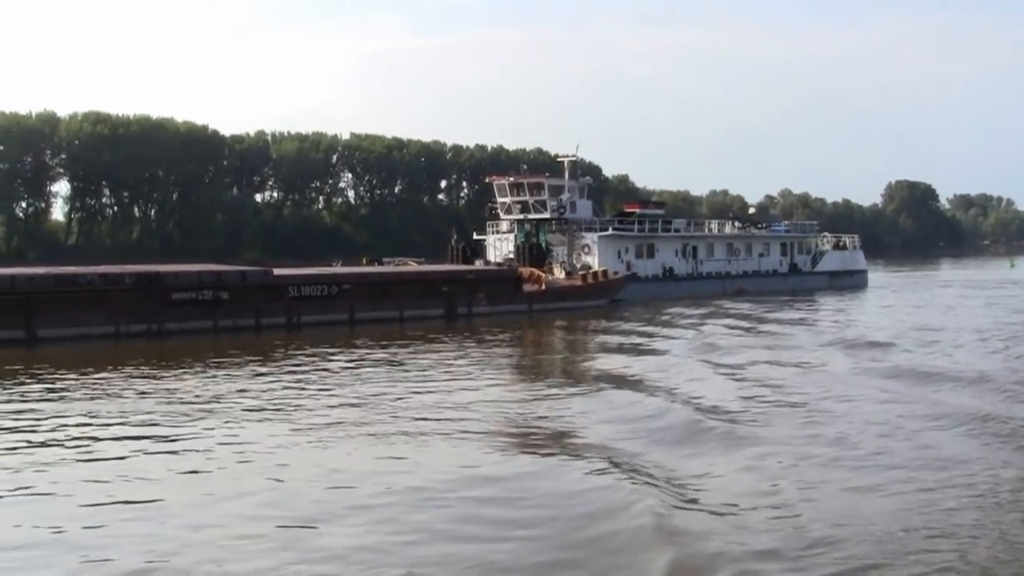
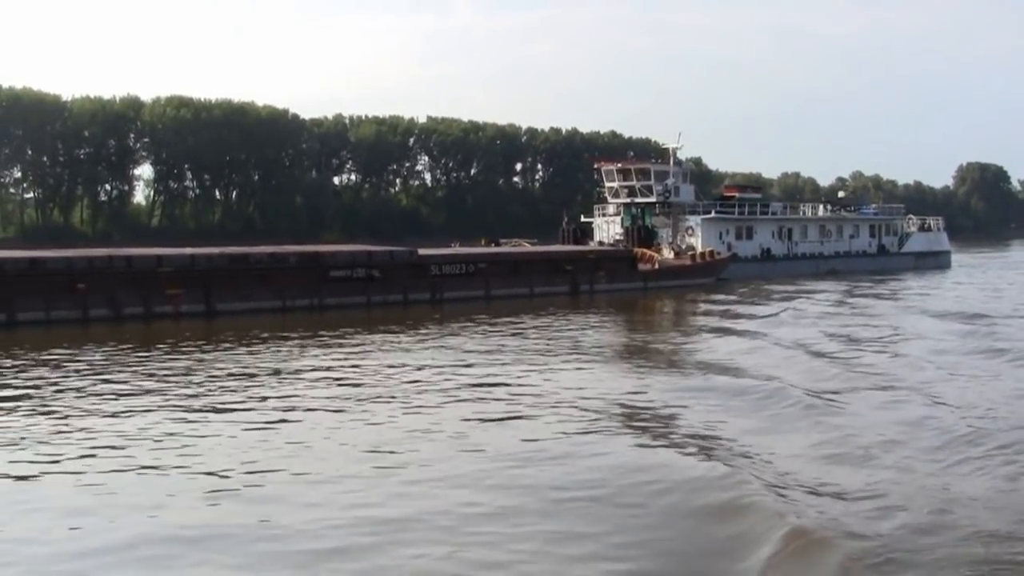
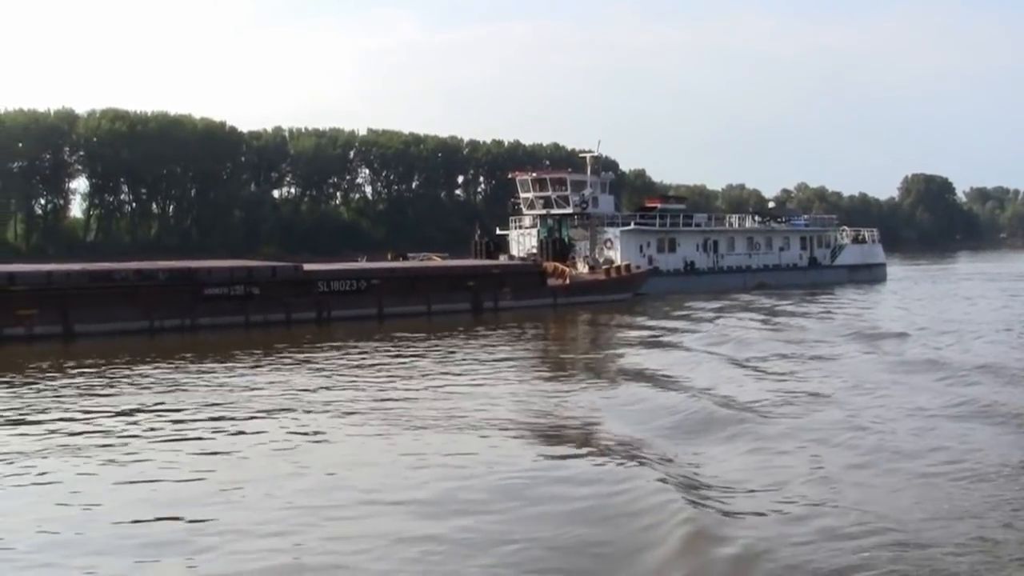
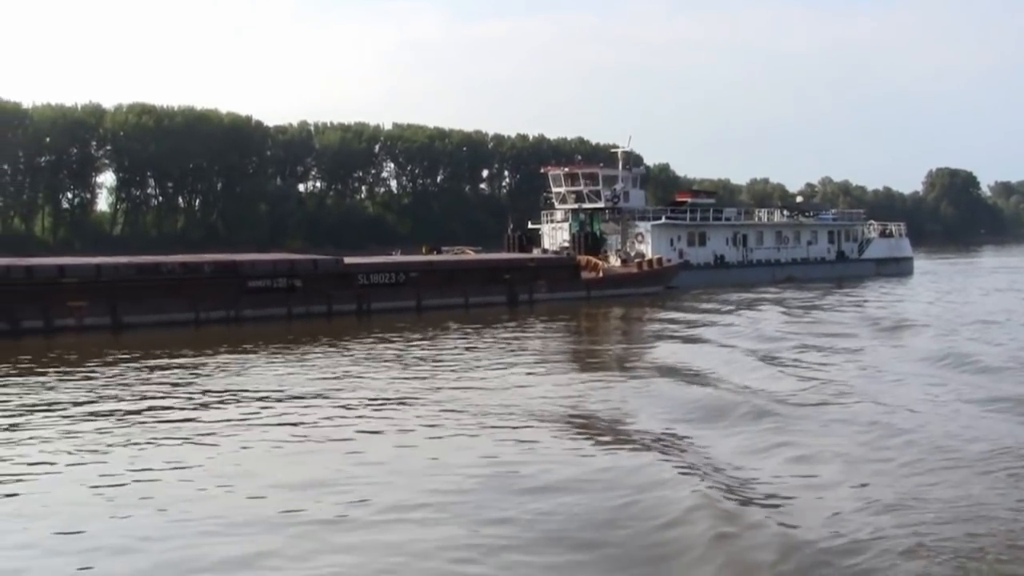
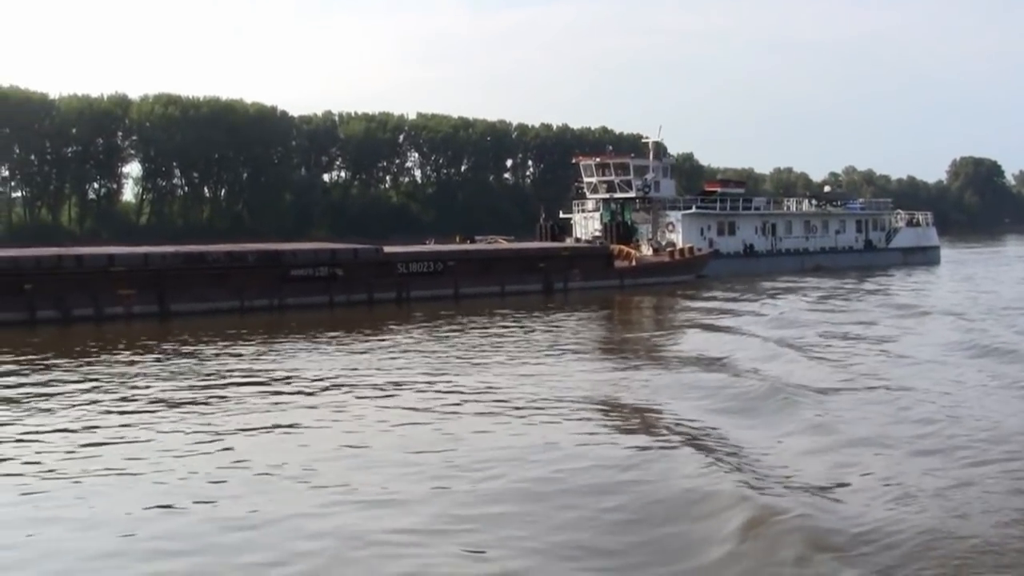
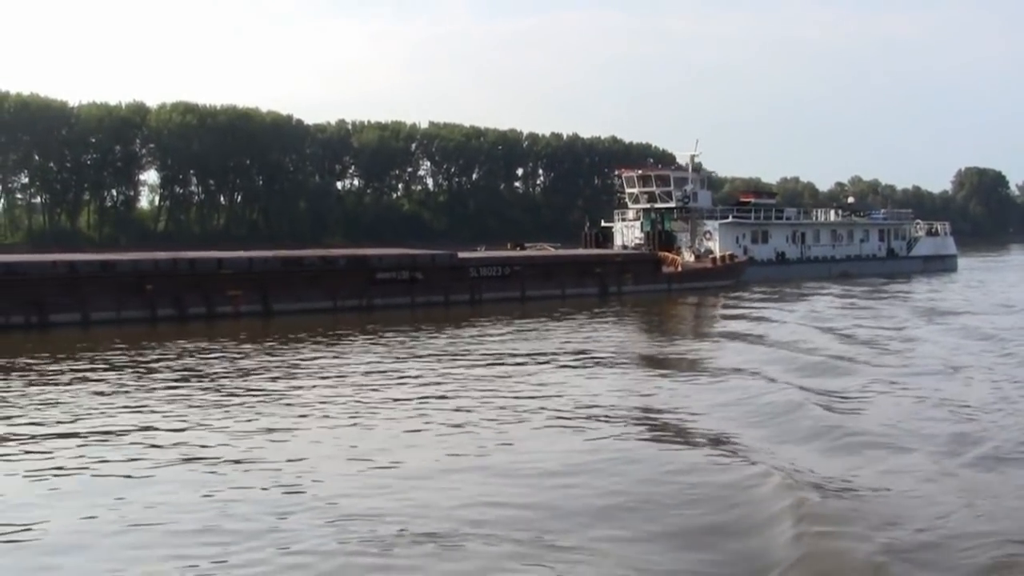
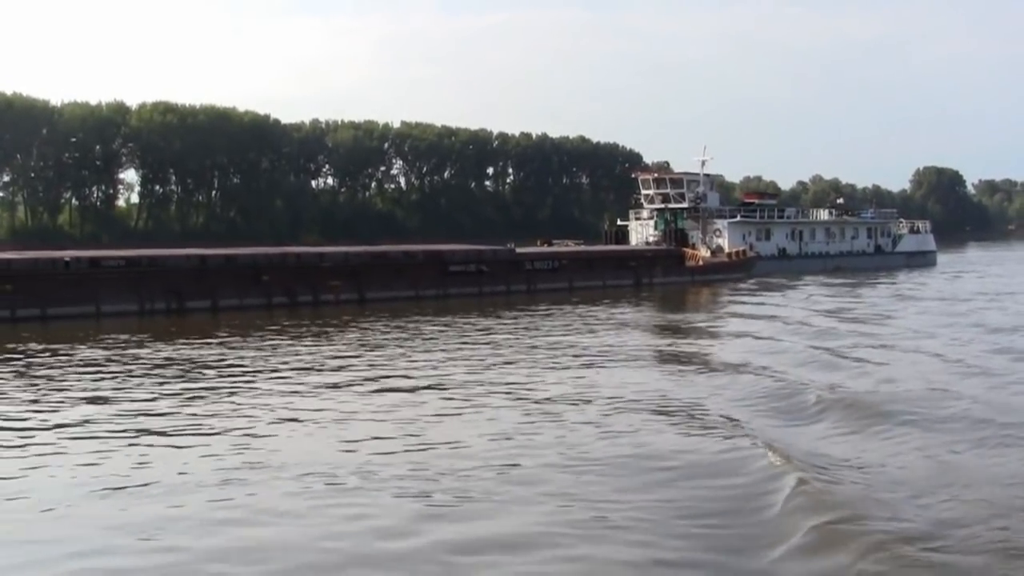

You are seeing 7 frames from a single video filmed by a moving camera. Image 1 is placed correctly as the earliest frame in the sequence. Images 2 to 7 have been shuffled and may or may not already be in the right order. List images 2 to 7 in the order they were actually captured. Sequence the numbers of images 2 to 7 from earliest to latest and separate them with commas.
3, 4, 5, 2, 6, 7
